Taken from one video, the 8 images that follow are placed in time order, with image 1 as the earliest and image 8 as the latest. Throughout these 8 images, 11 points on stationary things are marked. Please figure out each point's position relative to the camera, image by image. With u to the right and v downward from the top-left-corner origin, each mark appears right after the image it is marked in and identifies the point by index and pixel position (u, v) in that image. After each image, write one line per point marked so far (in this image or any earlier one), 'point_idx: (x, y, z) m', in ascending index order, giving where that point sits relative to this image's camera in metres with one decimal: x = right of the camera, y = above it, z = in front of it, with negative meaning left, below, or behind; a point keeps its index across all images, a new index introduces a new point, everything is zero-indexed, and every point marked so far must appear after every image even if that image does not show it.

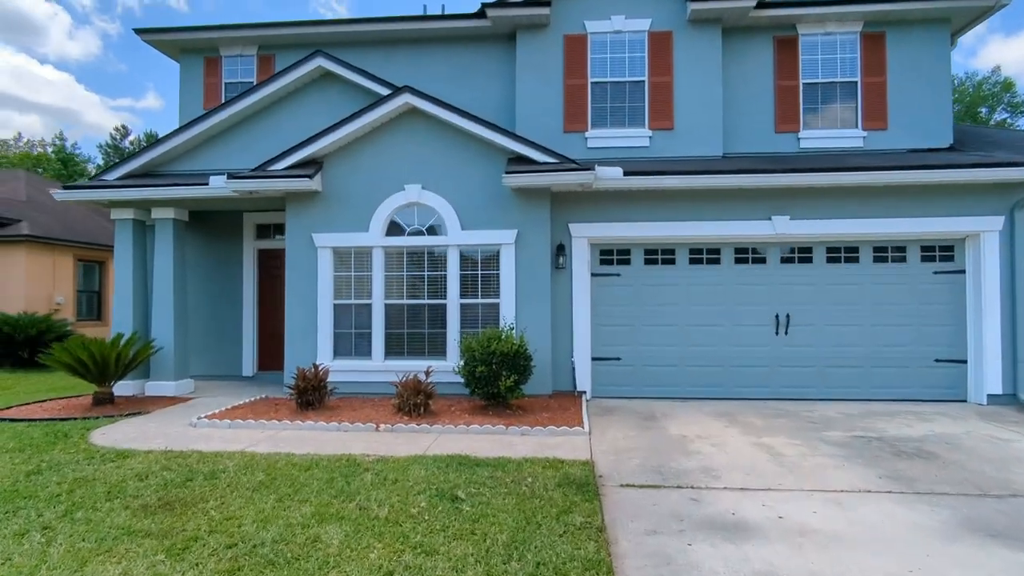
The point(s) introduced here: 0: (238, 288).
0: (-4.8, 0.0, +10.8) m
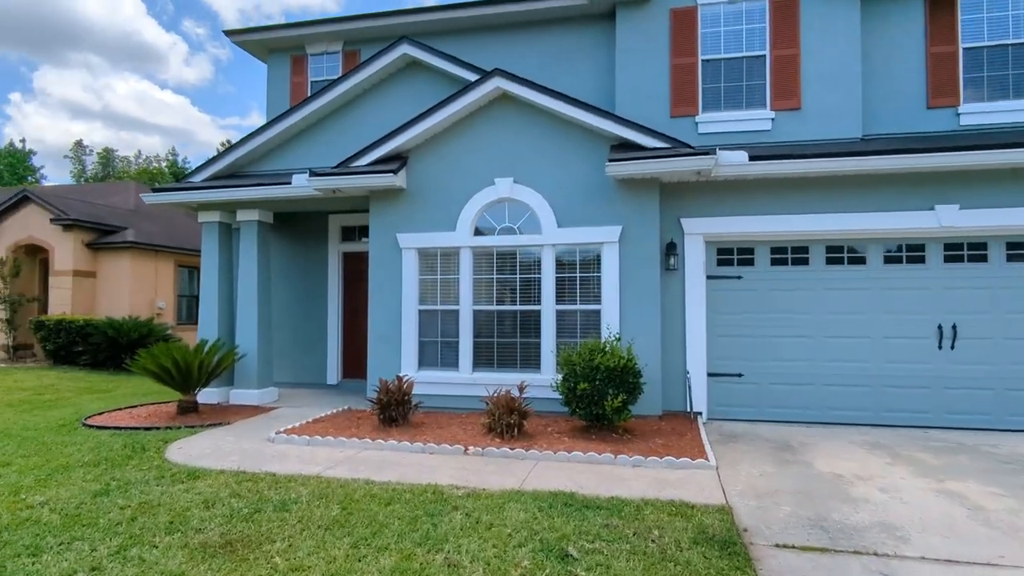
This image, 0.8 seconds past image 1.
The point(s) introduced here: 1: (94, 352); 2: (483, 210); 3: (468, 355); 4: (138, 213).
0: (-3.2, -0.1, +10.4) m
1: (-9.9, -1.5, +14.4) m
2: (-0.4, +1.0, +7.8) m
3: (-0.6, -0.9, +7.7) m
4: (-11.7, +2.4, +19.1) m
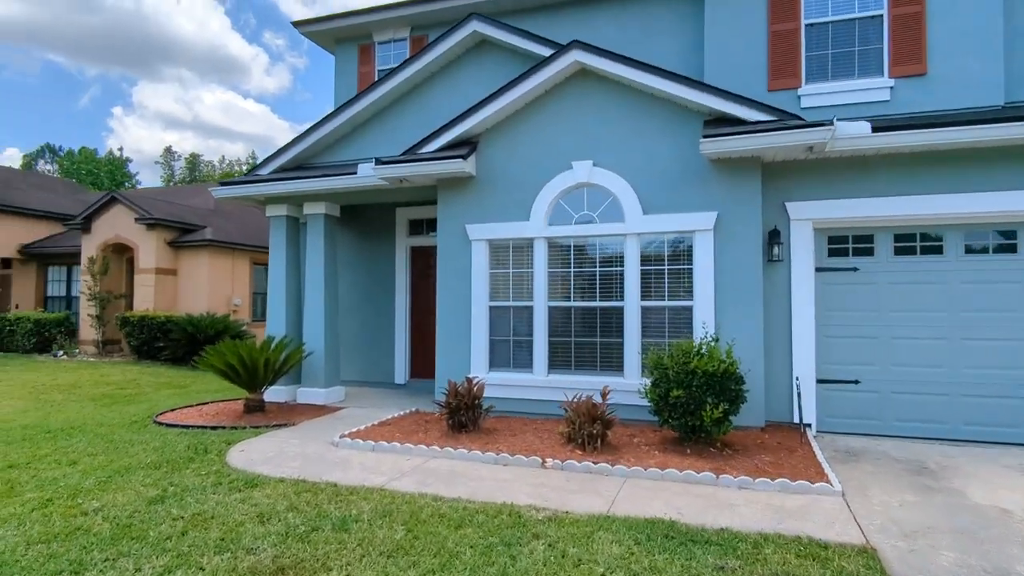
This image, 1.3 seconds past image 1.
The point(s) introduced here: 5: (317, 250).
0: (-2.0, 0.0, +10.0) m
1: (-8.2, -1.5, +14.7) m
2: (+0.6, +1.1, +7.1) m
3: (+0.4, -0.8, +7.1) m
4: (-9.5, +2.4, +19.6) m
5: (-2.8, +0.5, +8.7) m
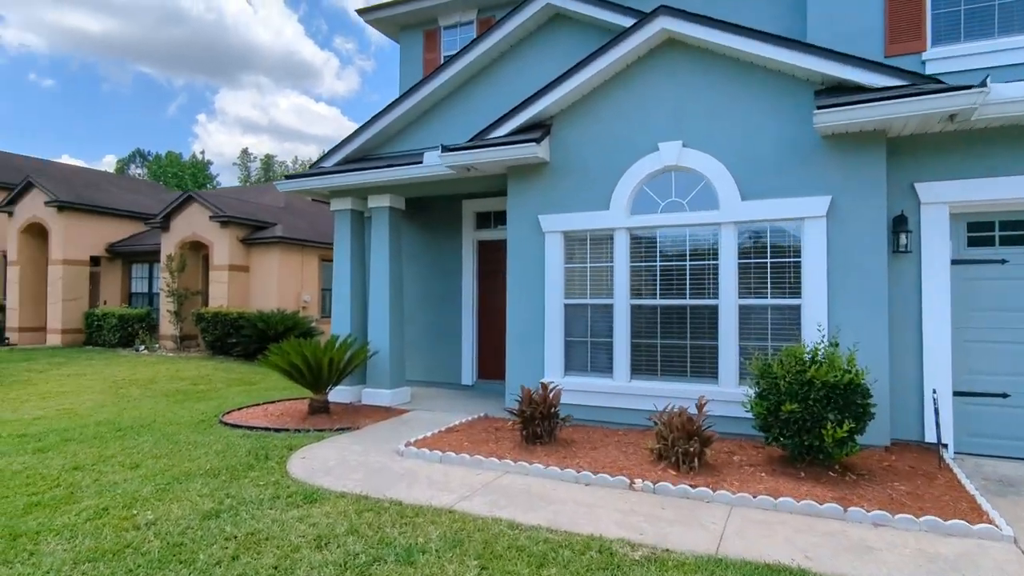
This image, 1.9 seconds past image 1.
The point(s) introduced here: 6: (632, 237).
0: (-0.9, 0.0, +9.6) m
1: (-6.5, -1.4, +14.9) m
2: (+1.4, +1.1, +6.4) m
3: (+1.2, -0.8, +6.4) m
4: (-7.3, +2.6, +19.9) m
5: (-1.8, +0.6, +8.3) m
6: (+1.3, +0.5, +6.4) m
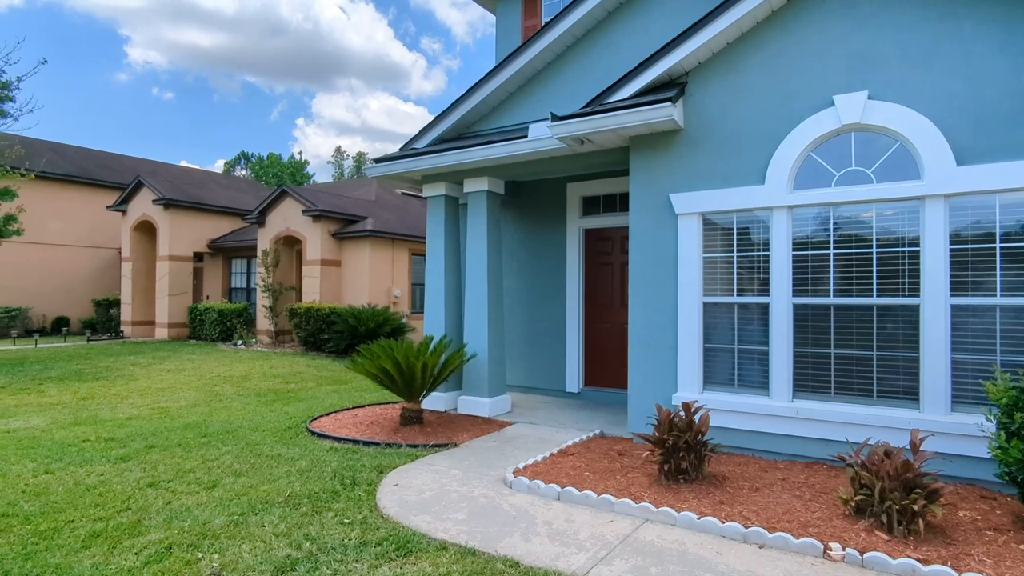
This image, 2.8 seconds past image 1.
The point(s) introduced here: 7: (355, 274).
0: (+0.7, +0.1, +8.5) m
1: (-4.2, -1.2, +14.5) m
2: (+2.5, +1.2, +5.0) m
3: (+2.3, -0.7, +5.0) m
4: (-4.3, +2.7, +19.6) m
5: (-0.4, +0.7, +7.4) m
6: (+2.4, +0.6, +5.1) m
7: (-4.3, +0.4, +16.5) m
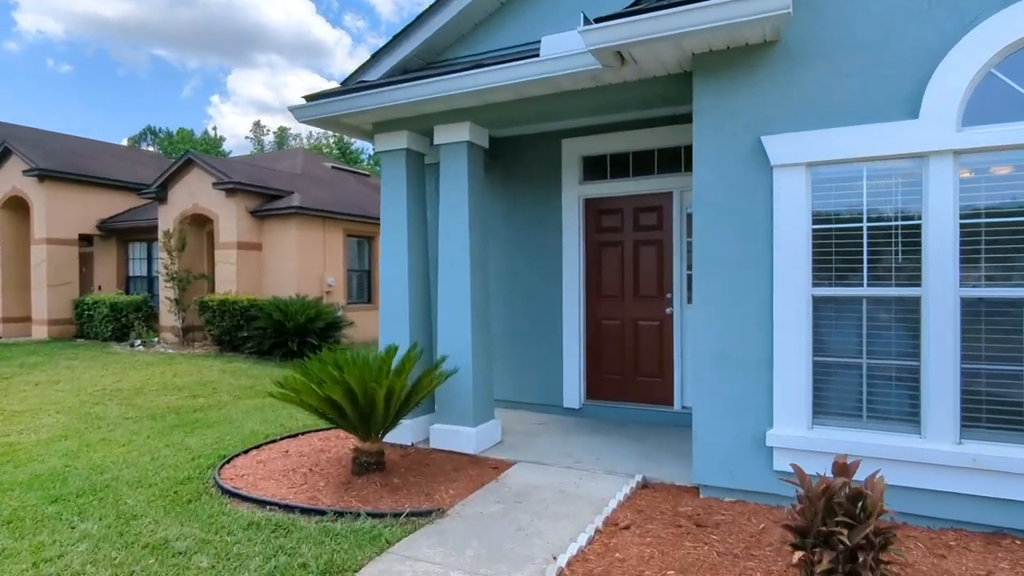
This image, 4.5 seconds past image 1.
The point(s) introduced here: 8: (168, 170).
0: (+0.5, +0.2, +6.6) m
1: (-5.0, -1.0, +12.1) m
2: (+2.6, +1.2, +3.3) m
3: (+2.5, -0.6, +3.4) m
4: (-5.8, +3.1, +17.0) m
5: (-0.5, +0.8, +5.3) m
6: (+2.5, +0.7, +3.4) m
7: (-5.4, +0.7, +13.9) m
8: (-8.1, +2.8, +14.3) m
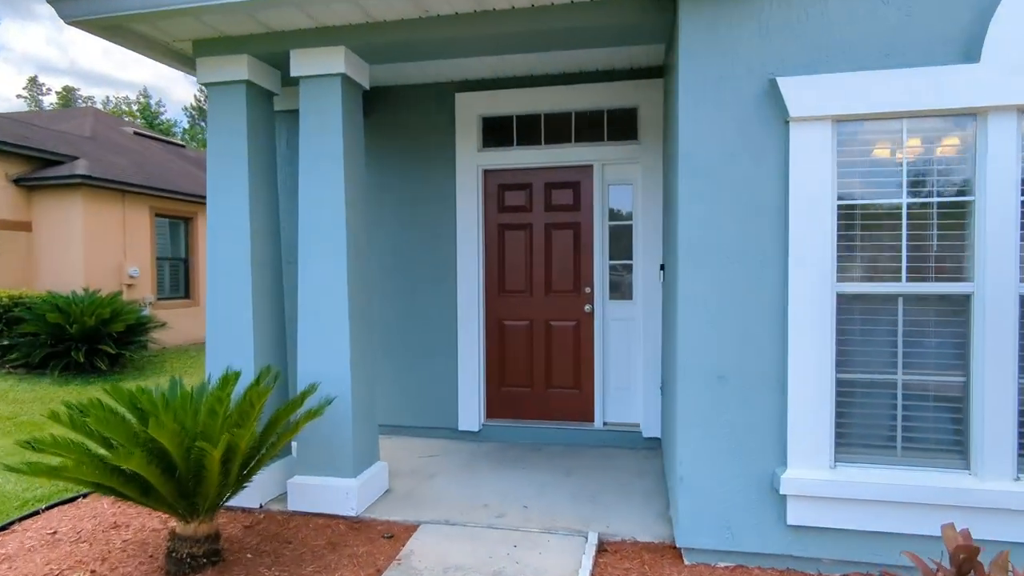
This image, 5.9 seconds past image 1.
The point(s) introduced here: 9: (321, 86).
0: (-0.5, +0.3, +5.2) m
1: (-7.3, -0.9, +9.1) m
2: (+2.4, +1.3, +2.6) m
3: (+2.2, -0.6, +2.7) m
4: (-9.3, +3.3, +13.6) m
5: (-1.1, +0.8, +3.8) m
6: (+2.3, +0.7, +2.7) m
7: (-8.1, +0.8, +10.8) m
8: (-10.8, +2.9, +10.4) m
9: (-1.2, +1.3, +3.8) m
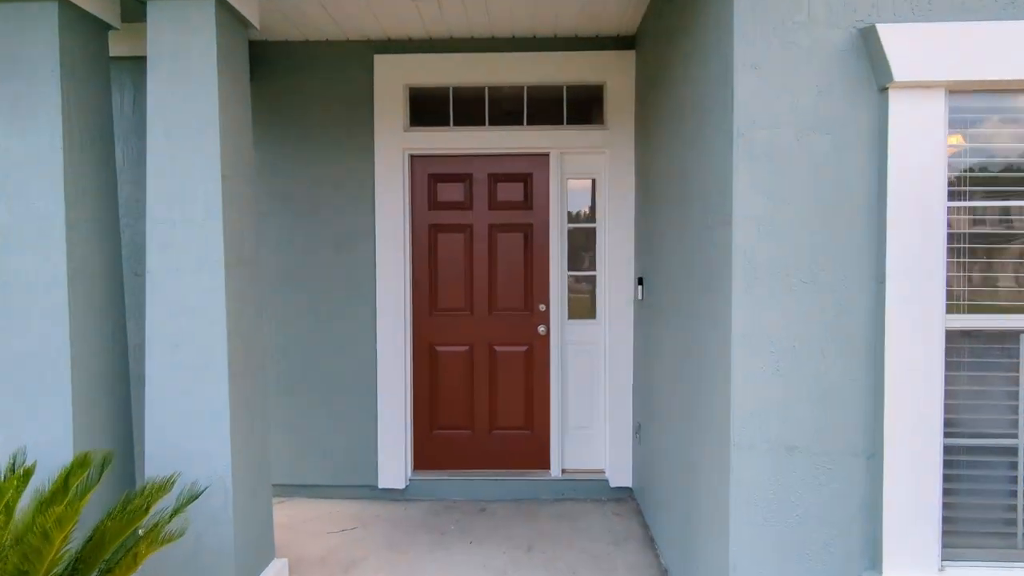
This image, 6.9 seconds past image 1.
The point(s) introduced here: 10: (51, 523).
0: (-1.0, +0.2, +4.1) m
1: (-8.3, -1.0, +6.7) m
2: (+2.3, +1.1, +2.0) m
3: (+2.2, -0.7, +2.0) m
4: (-11.0, +3.1, +10.8) m
5: (-1.3, +0.7, +2.5) m
6: (+2.2, +0.6, +2.0) m
7: (-9.4, +0.7, +8.2) m
8: (-12.0, +2.8, +7.4) m
9: (-1.4, +1.1, +2.5) m
10: (-1.3, -0.7, +1.7) m
